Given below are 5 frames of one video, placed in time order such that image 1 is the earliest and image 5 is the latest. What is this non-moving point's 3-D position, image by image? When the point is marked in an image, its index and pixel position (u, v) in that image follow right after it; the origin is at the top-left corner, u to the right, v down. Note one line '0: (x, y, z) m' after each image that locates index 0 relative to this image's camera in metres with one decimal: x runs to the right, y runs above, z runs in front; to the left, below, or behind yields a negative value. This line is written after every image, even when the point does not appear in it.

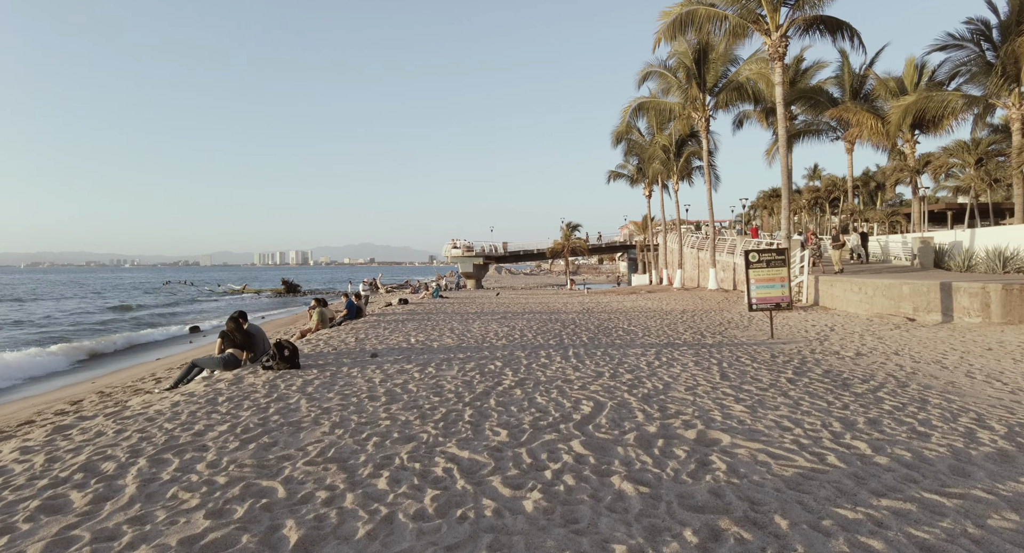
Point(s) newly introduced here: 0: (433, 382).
0: (-0.9, -1.3, +7.3) m
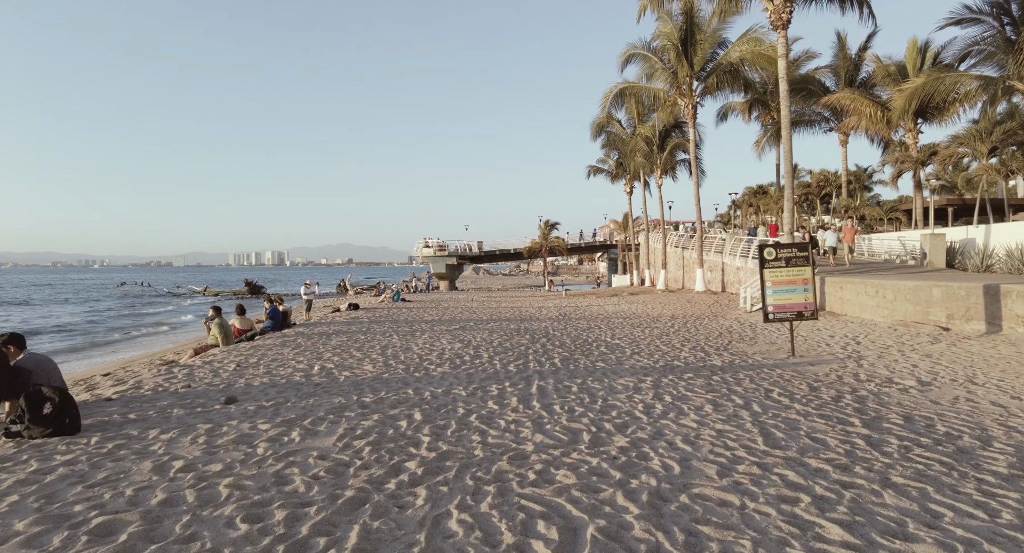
0: (-1.6, -1.3, +4.1) m
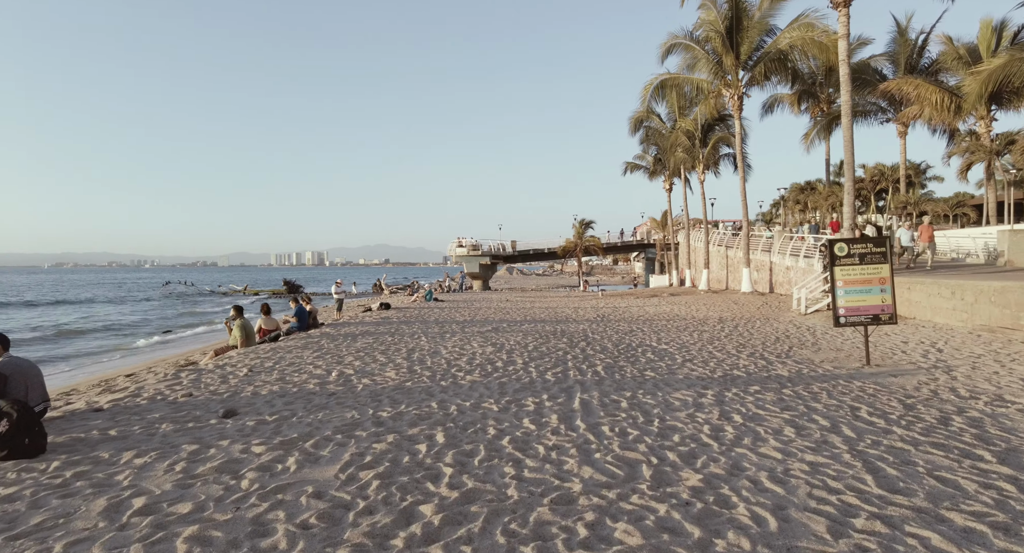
0: (-1.3, -1.3, +3.2) m
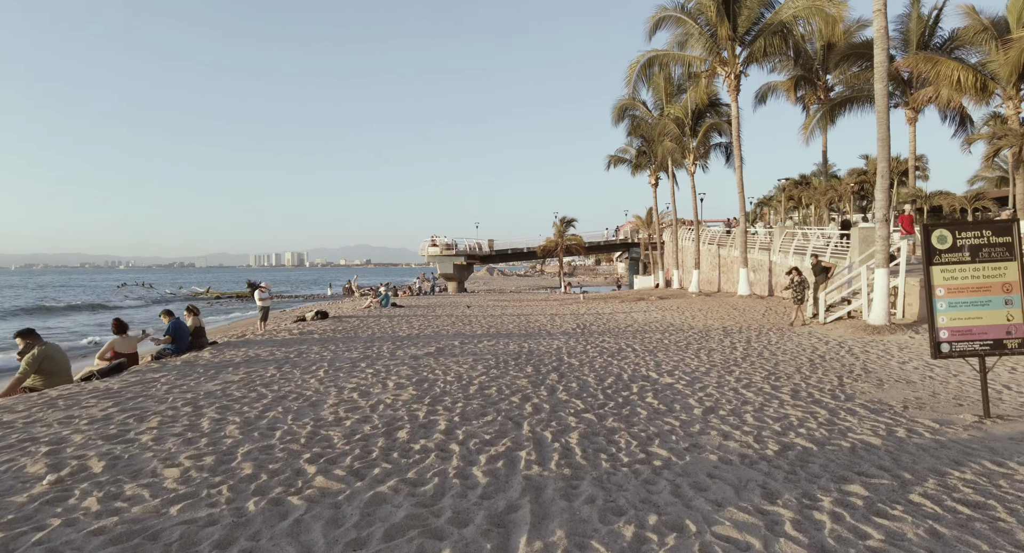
0: (-1.9, -1.3, -0.5) m
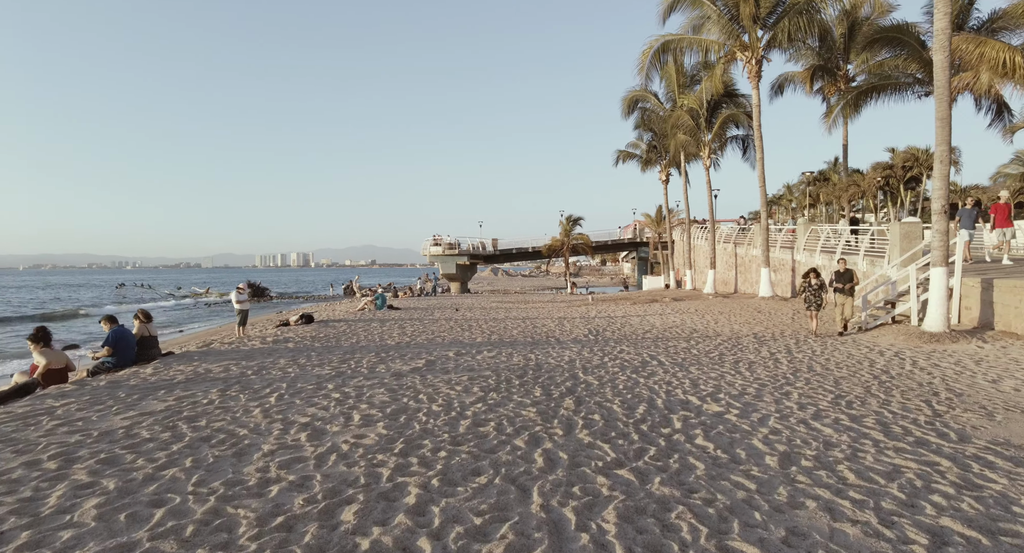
0: (-1.9, -1.3, -2.3) m
